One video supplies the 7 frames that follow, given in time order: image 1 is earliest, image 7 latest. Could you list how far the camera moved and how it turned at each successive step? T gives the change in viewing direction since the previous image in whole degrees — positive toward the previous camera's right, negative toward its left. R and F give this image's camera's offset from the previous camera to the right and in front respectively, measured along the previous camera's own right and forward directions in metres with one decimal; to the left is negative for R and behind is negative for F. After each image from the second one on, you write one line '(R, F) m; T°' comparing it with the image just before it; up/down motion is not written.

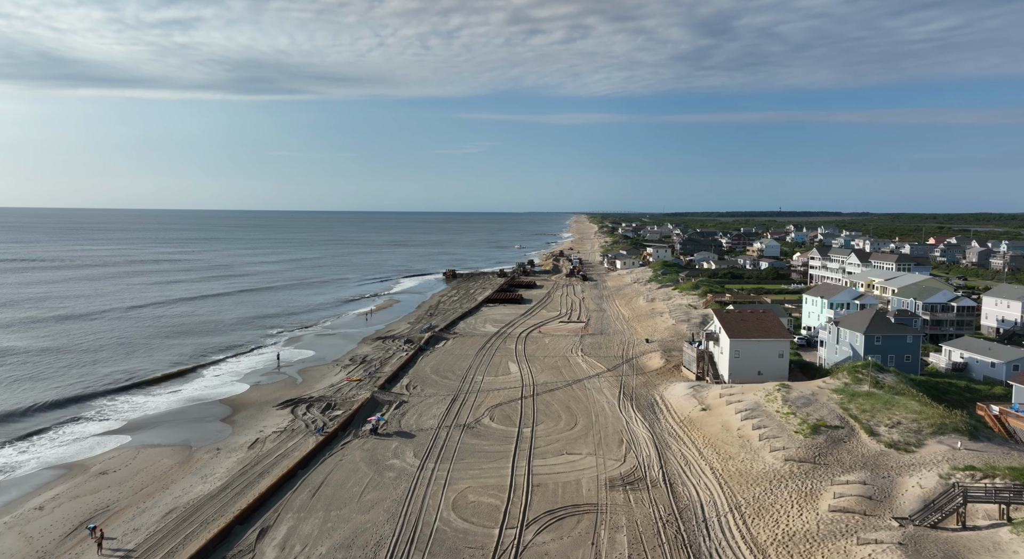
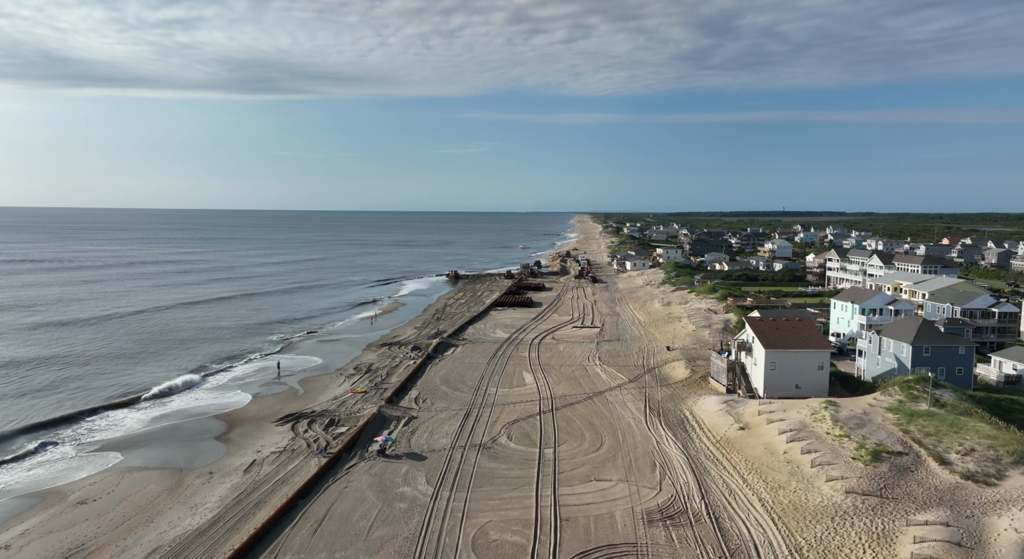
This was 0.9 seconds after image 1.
(-0.6, +1.8) m; 0°
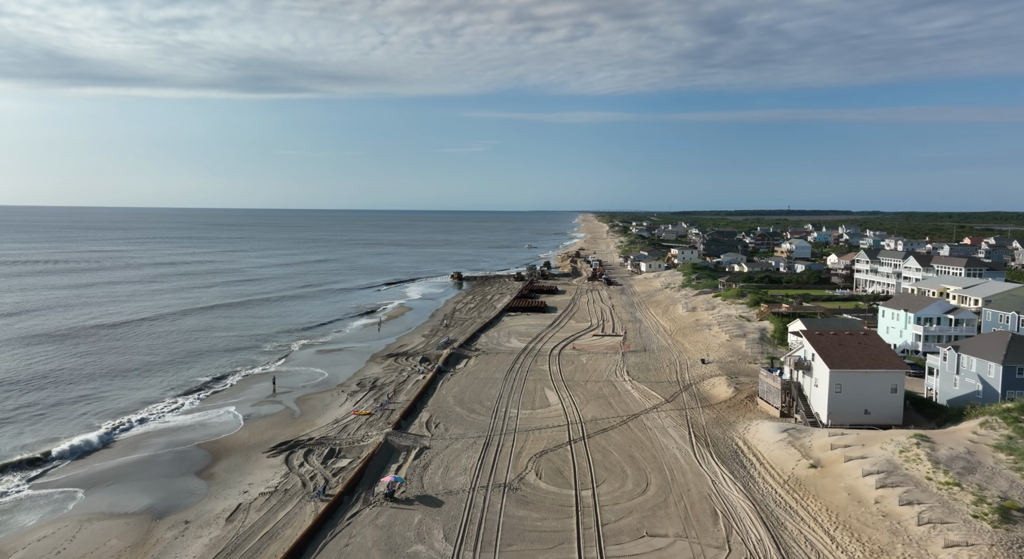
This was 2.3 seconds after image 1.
(-0.8, +3.0) m; 0°
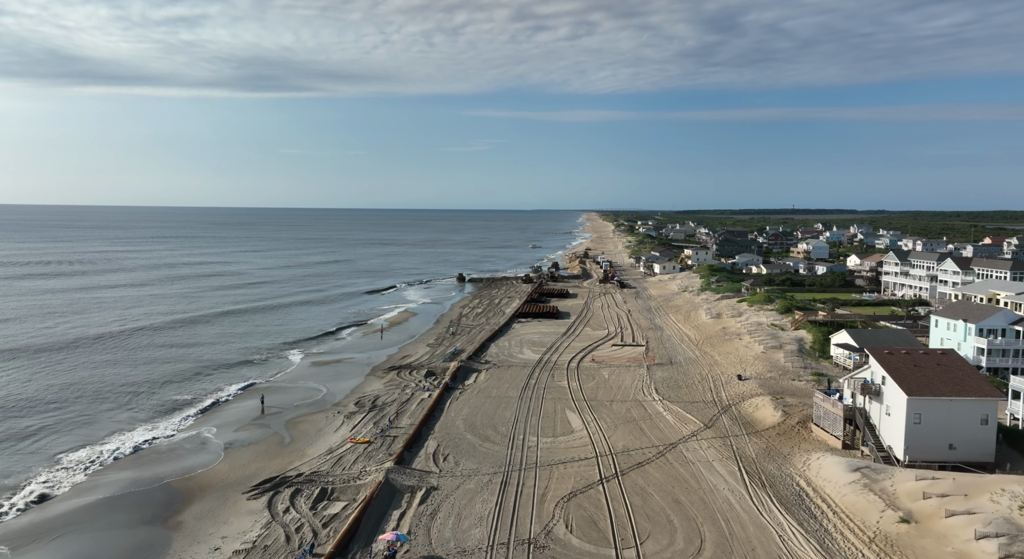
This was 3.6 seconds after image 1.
(-0.6, +3.0) m; 0°
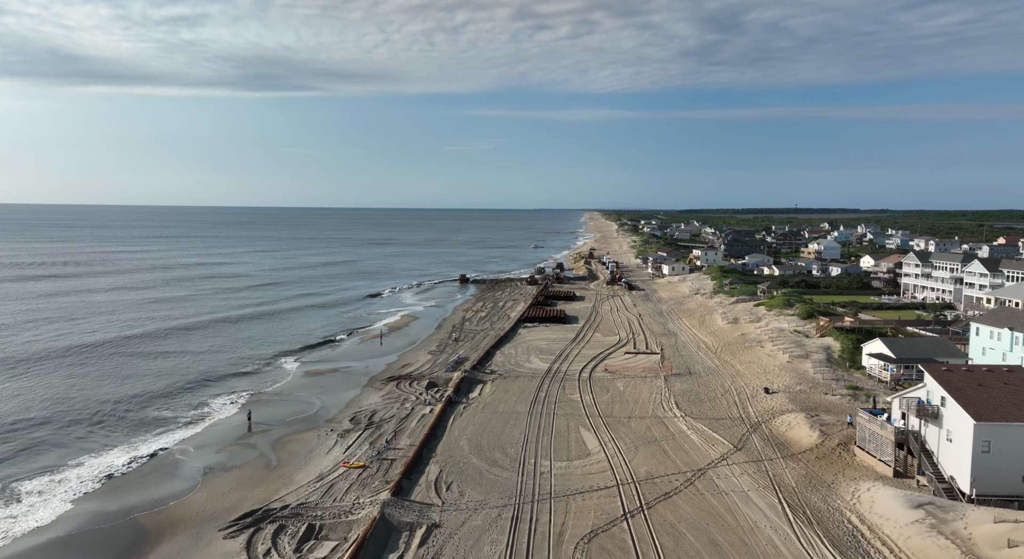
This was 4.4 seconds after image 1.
(-0.3, +2.0) m; 0°
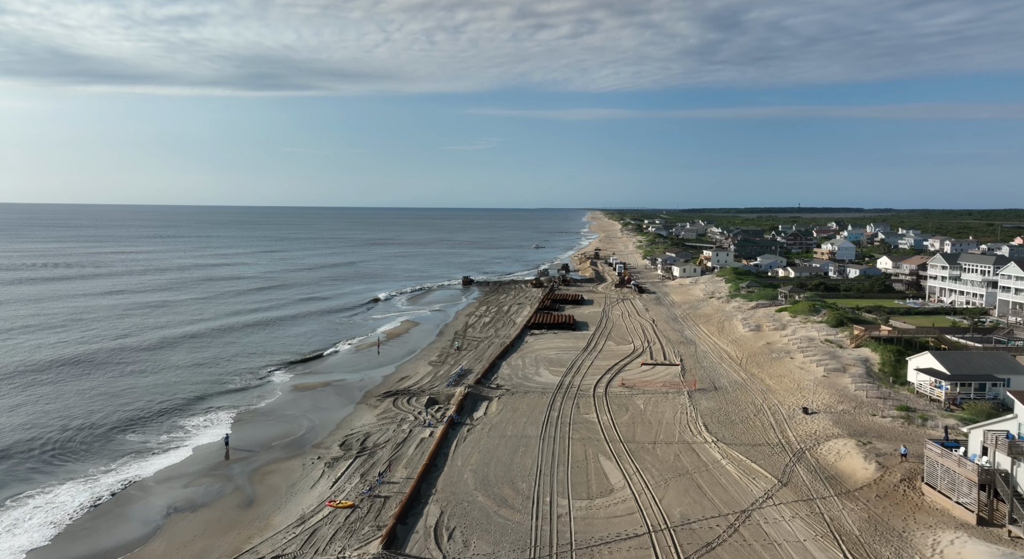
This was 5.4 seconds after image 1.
(-0.3, +2.5) m; 0°
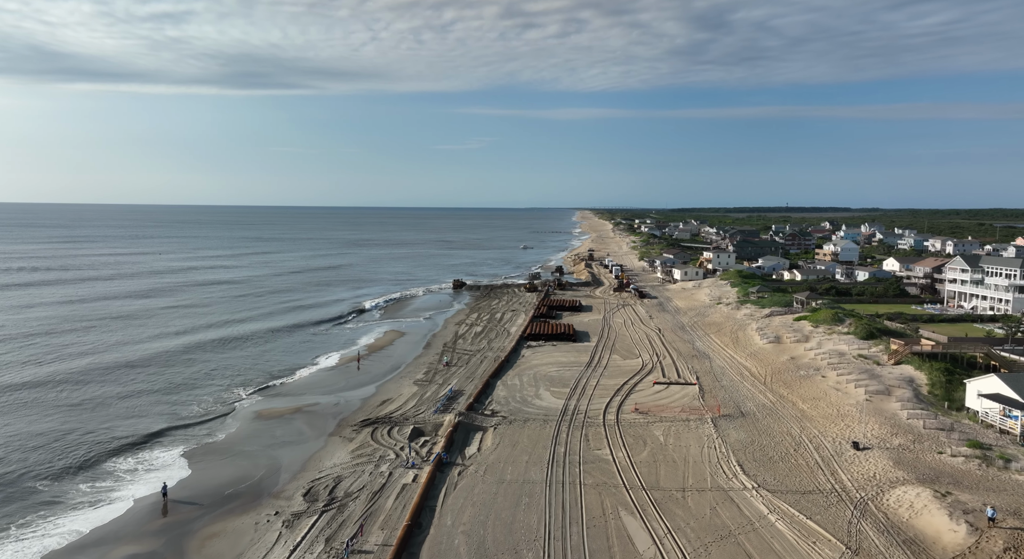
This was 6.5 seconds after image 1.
(-0.3, +3.5) m; +1°
